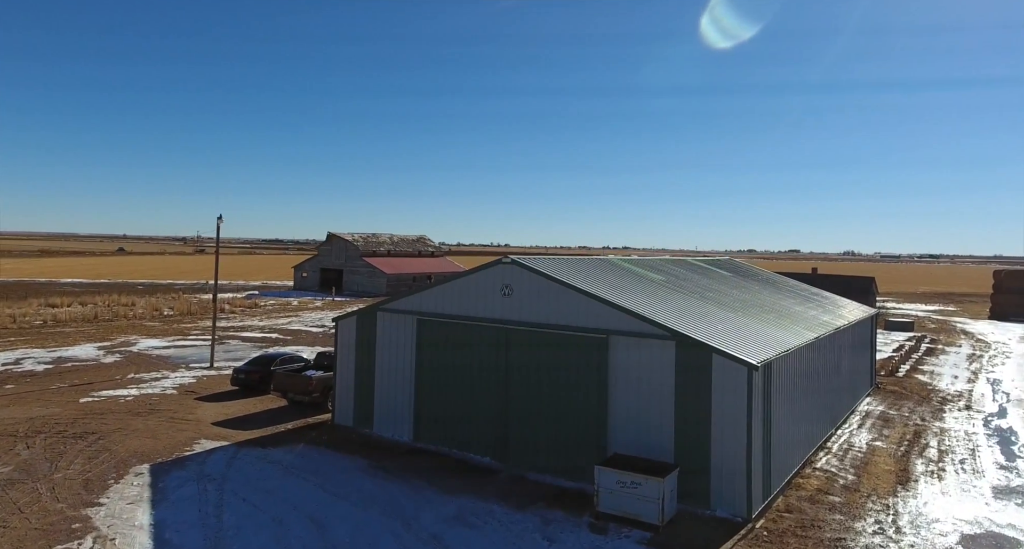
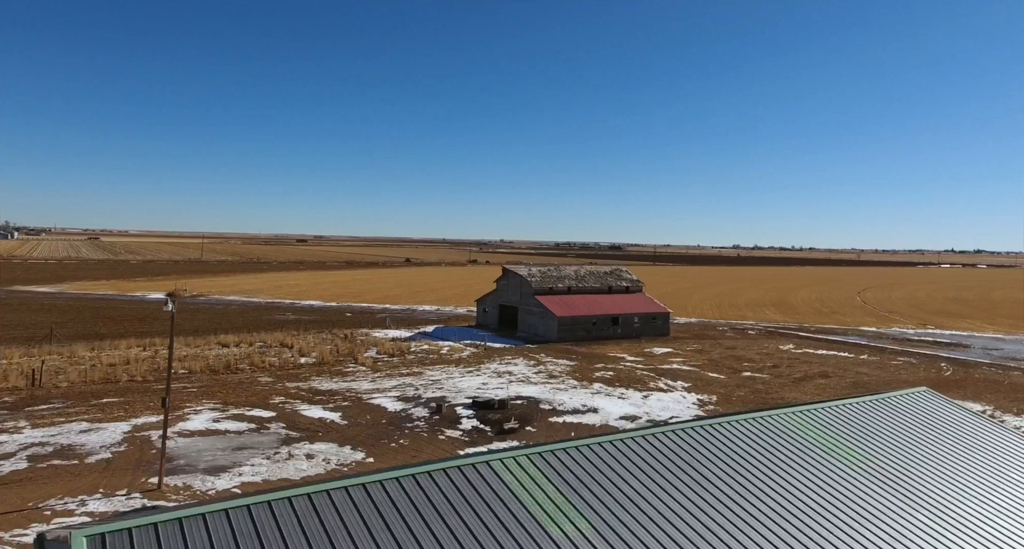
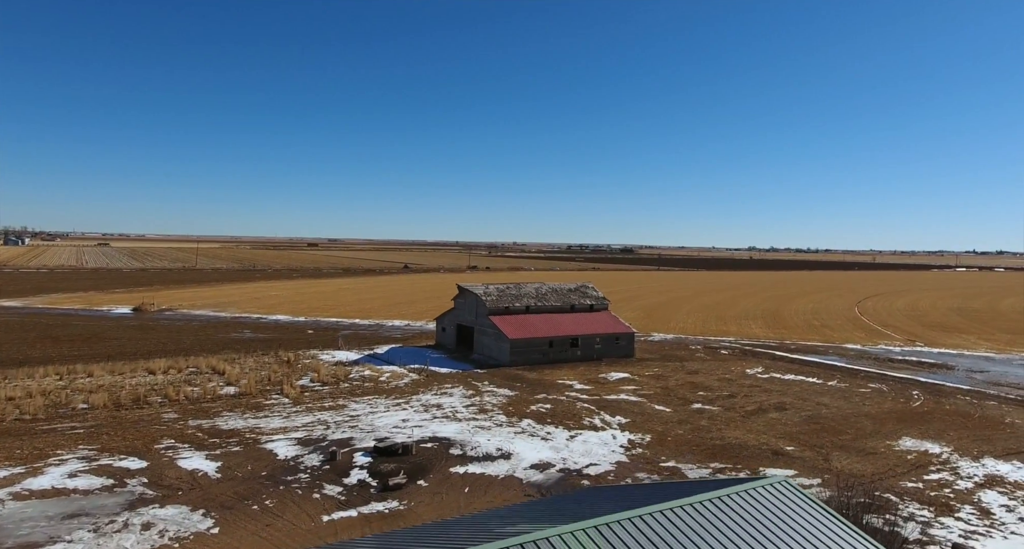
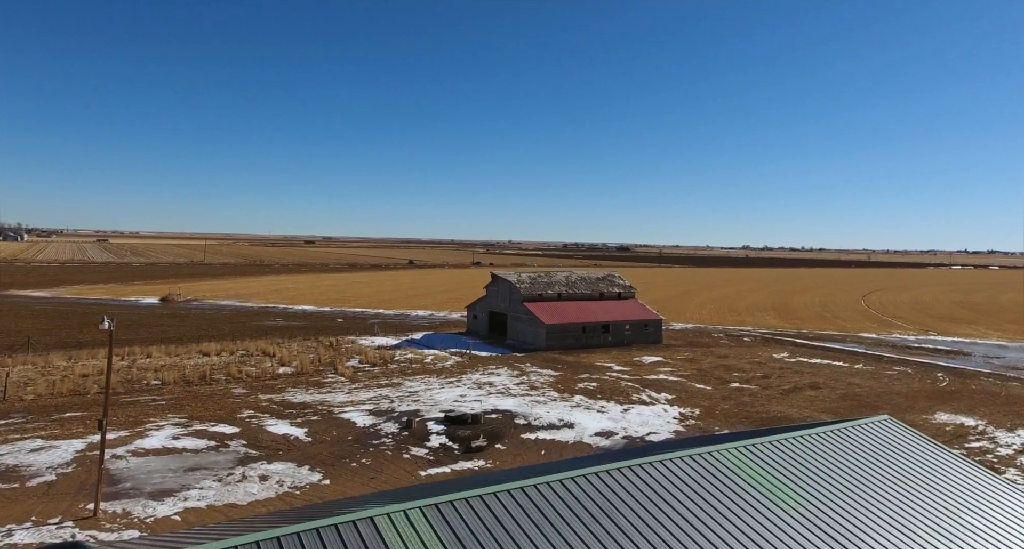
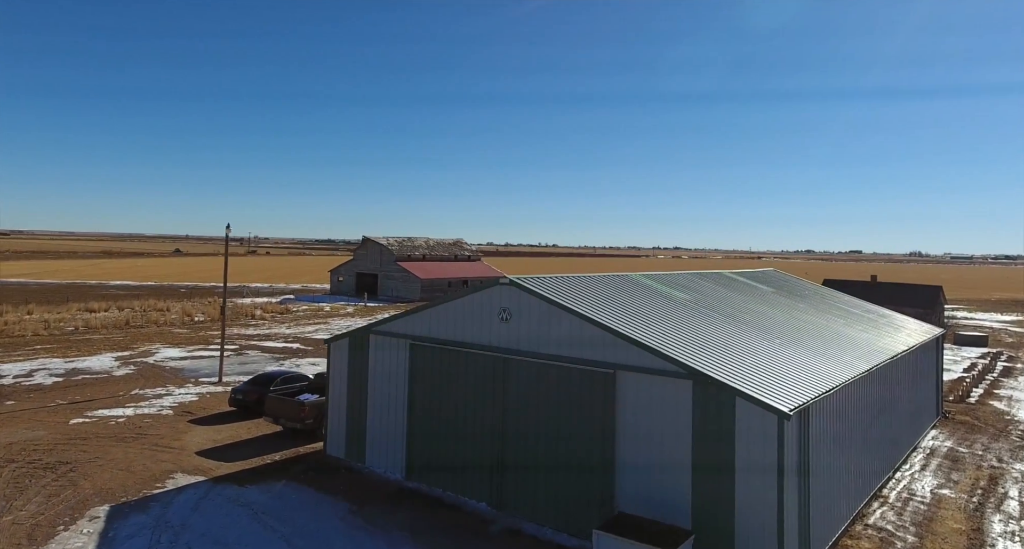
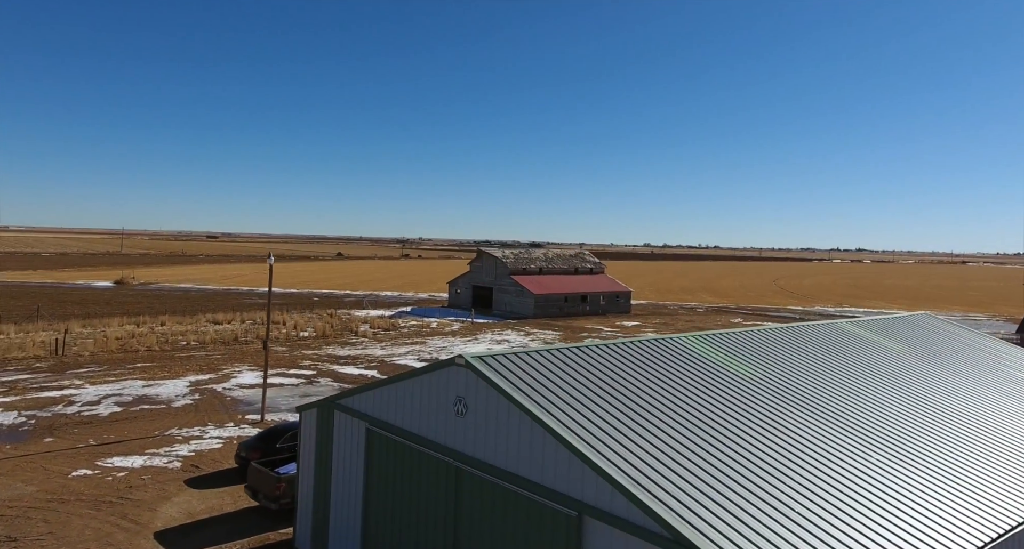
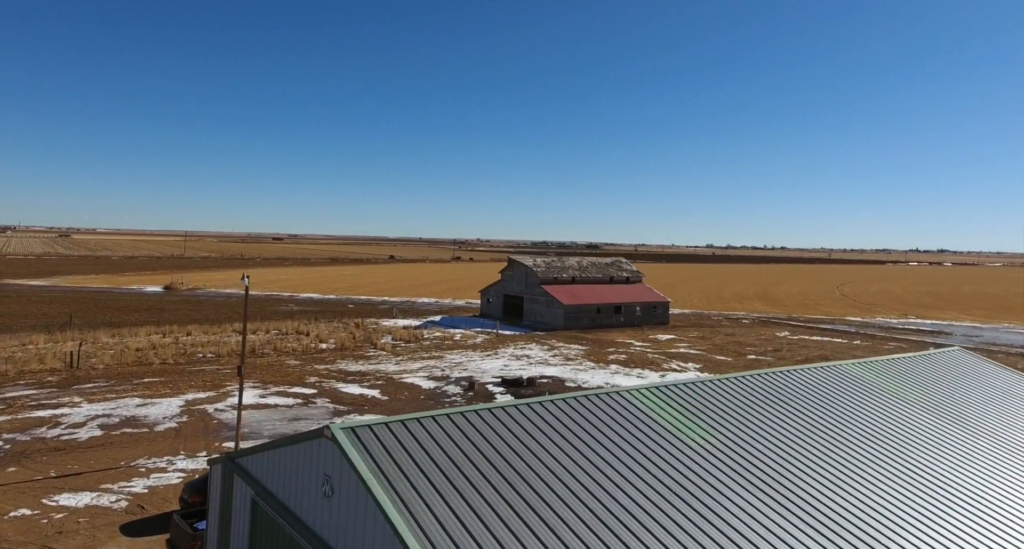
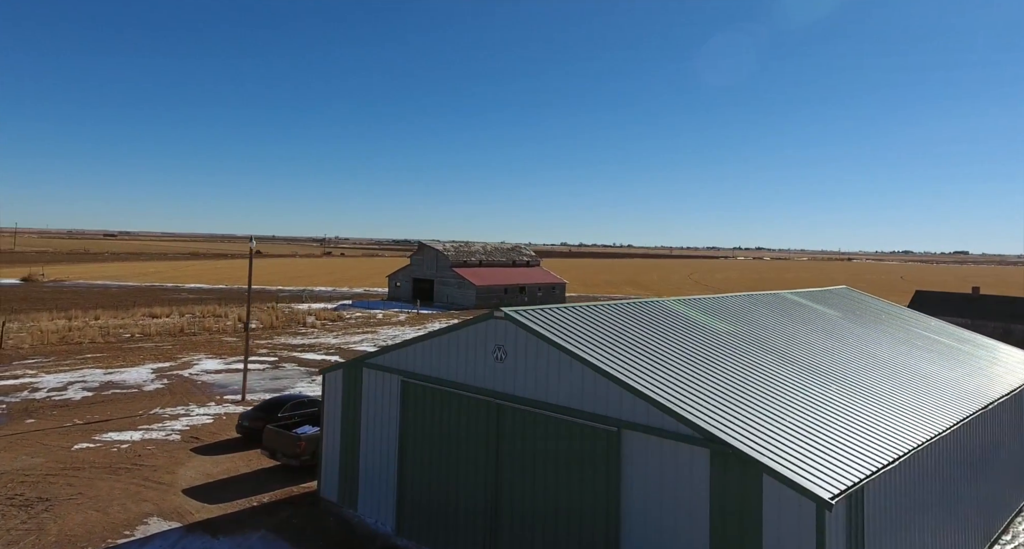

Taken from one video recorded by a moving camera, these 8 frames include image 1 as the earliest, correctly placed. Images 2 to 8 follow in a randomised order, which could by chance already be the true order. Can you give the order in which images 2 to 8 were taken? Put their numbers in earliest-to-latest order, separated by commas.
5, 8, 6, 7, 2, 4, 3
